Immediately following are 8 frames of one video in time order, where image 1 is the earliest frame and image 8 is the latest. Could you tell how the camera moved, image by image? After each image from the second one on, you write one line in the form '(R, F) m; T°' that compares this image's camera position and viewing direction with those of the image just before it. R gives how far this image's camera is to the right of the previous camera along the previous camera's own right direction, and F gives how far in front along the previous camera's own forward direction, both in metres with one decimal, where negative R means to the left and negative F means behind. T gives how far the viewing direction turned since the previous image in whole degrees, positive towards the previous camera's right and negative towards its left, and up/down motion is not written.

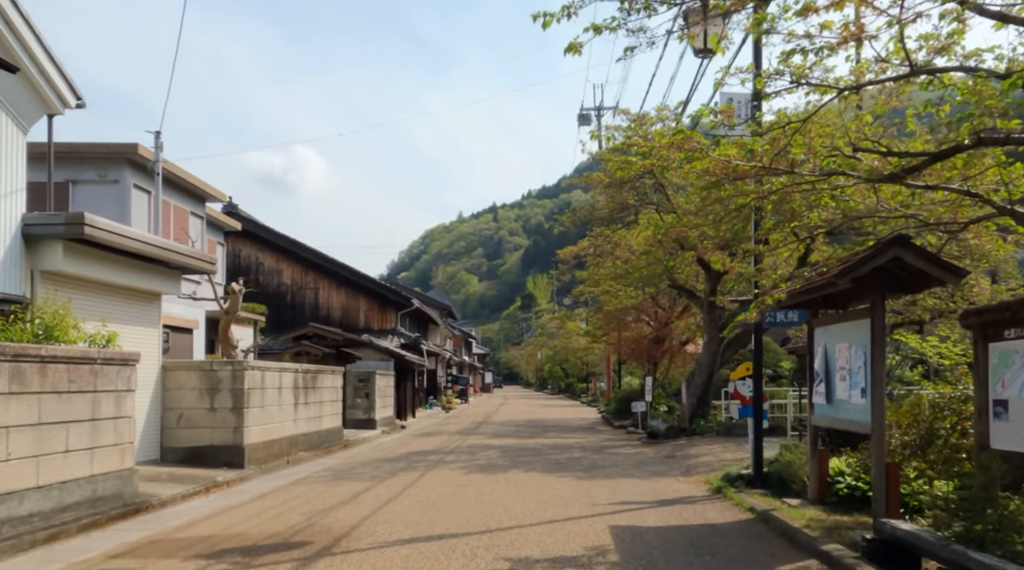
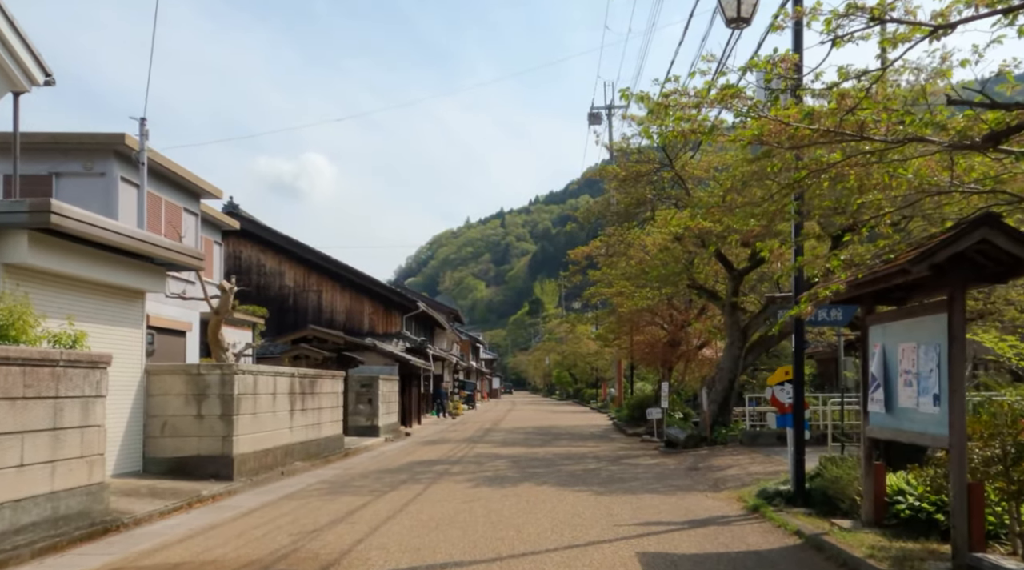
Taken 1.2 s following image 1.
(-0.1, +1.2) m; 0°
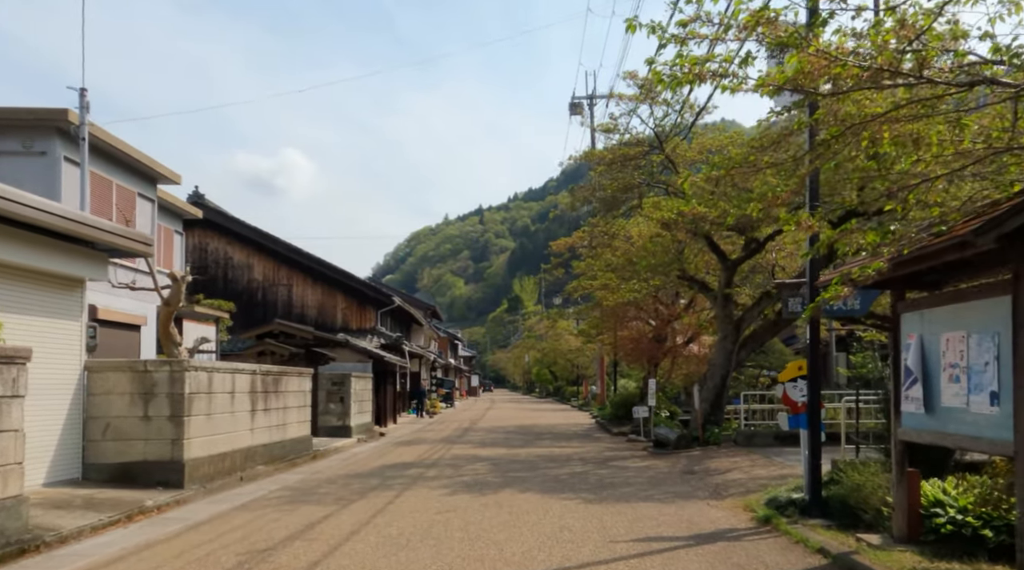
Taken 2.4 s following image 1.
(0.0, +1.3) m; +1°
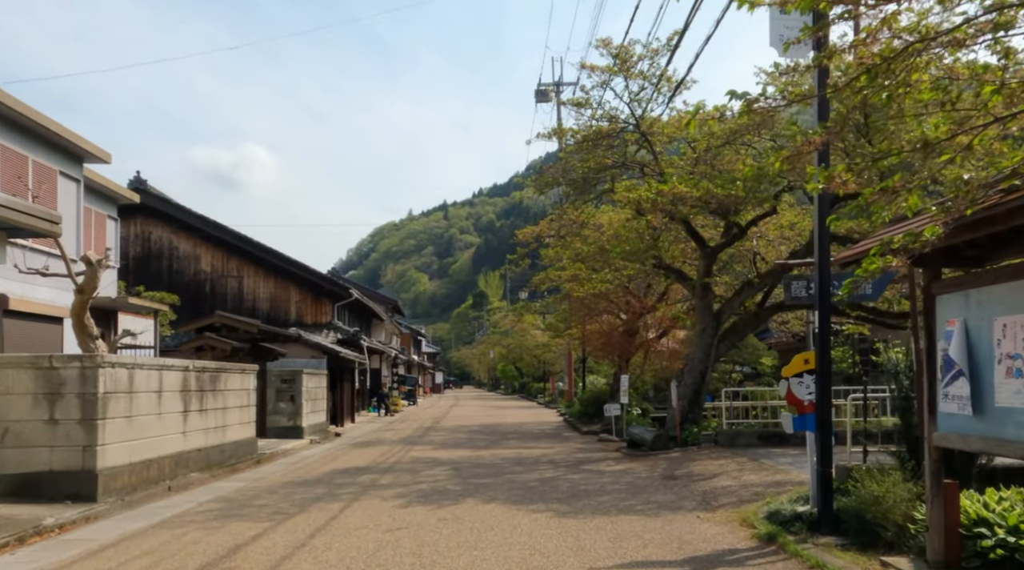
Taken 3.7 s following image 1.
(0.0, +1.5) m; +2°
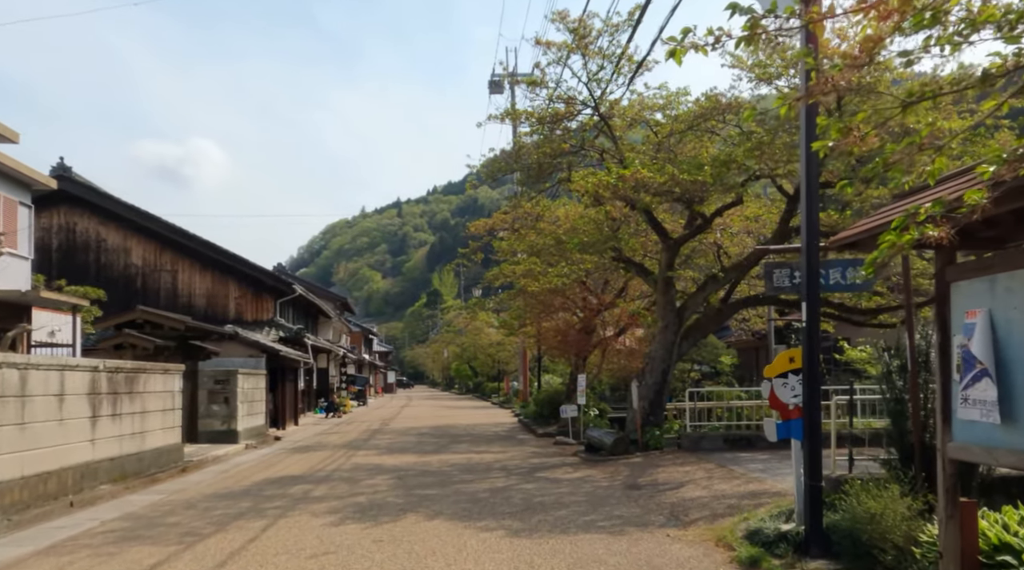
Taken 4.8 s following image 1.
(+0.1, +1.2) m; +3°
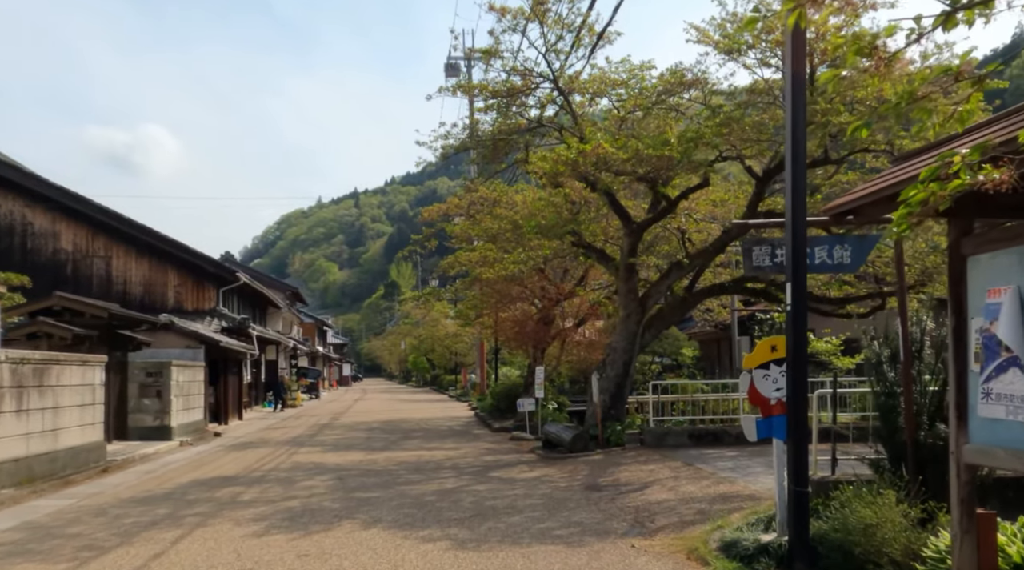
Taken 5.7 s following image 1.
(+0.1, +1.0) m; +3°
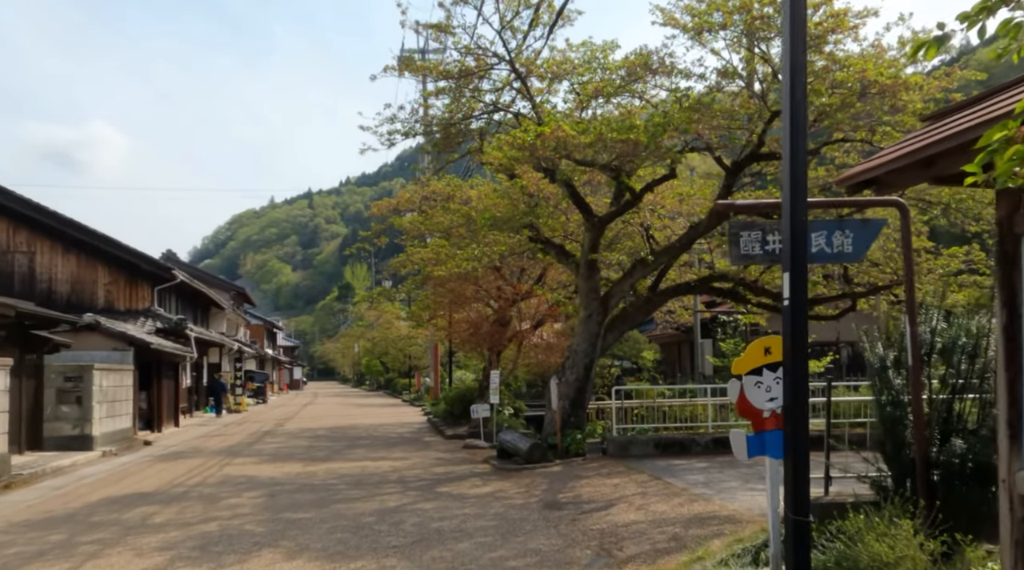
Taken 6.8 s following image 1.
(+0.1, +1.1) m; +3°
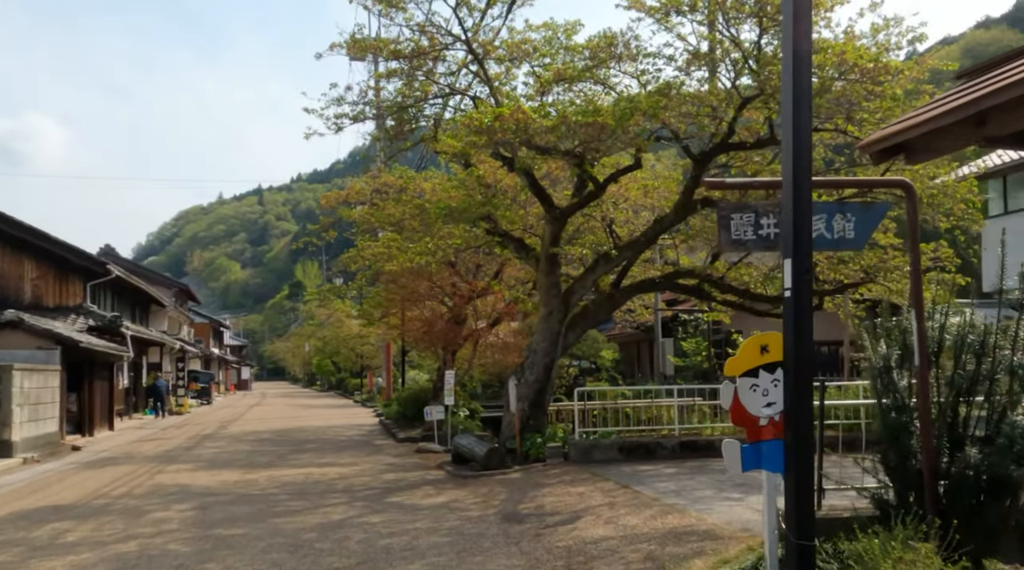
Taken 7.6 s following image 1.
(0.0, +0.8) m; +3°
